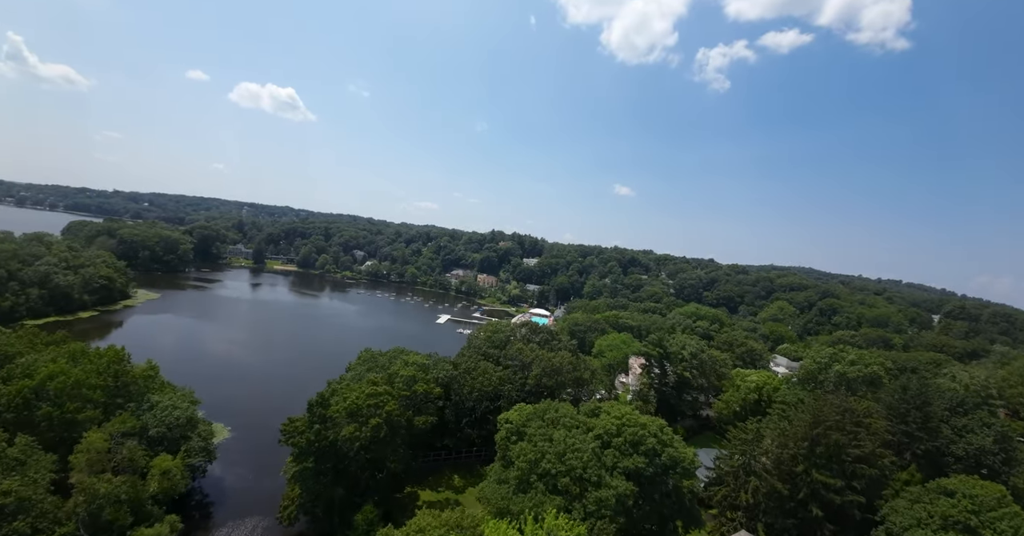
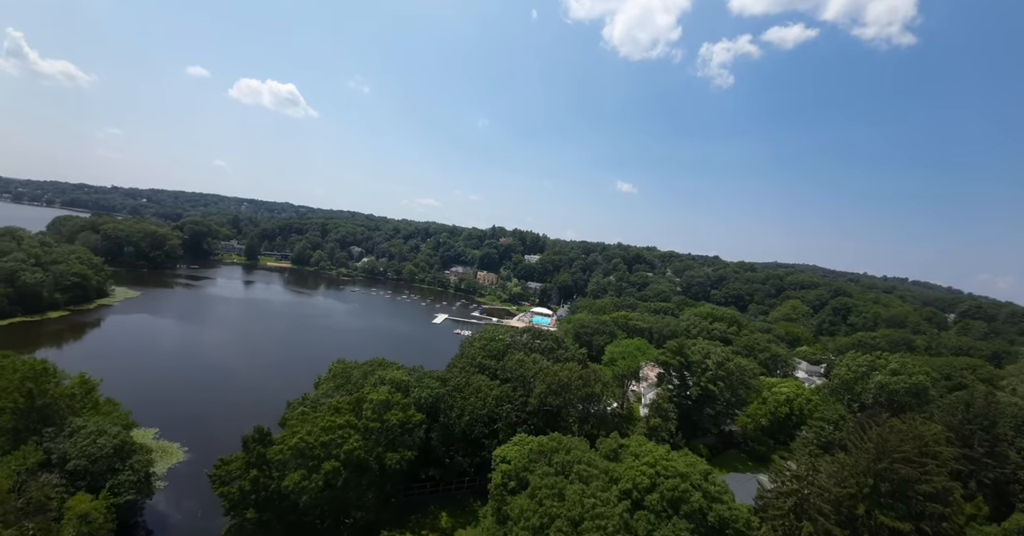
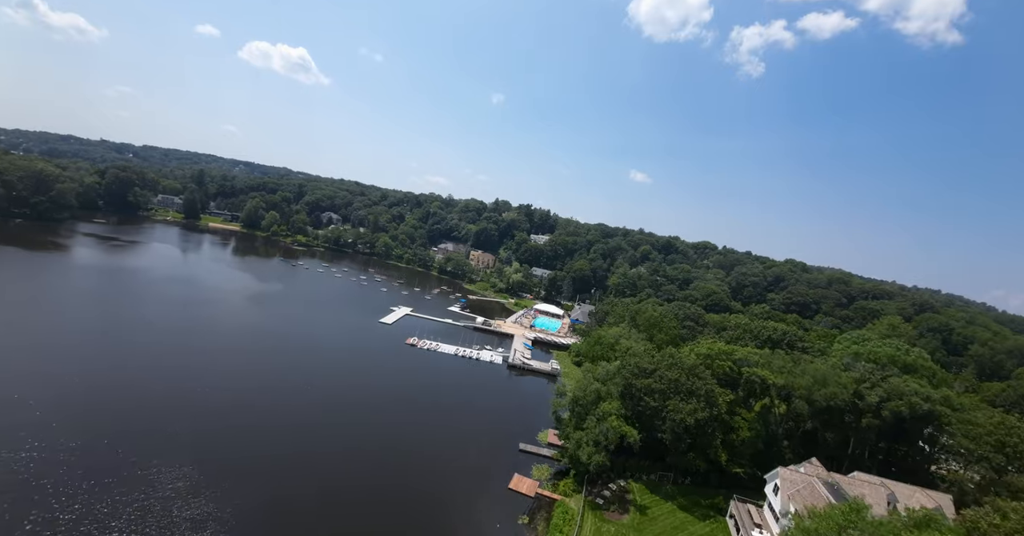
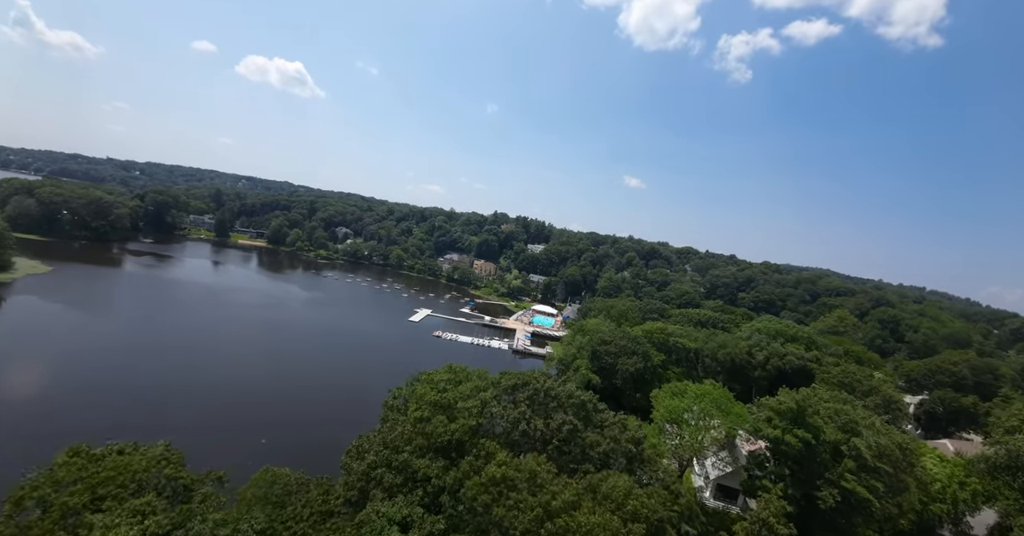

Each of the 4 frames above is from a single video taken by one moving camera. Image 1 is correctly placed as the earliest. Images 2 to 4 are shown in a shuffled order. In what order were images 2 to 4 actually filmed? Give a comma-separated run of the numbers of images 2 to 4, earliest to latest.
2, 4, 3
